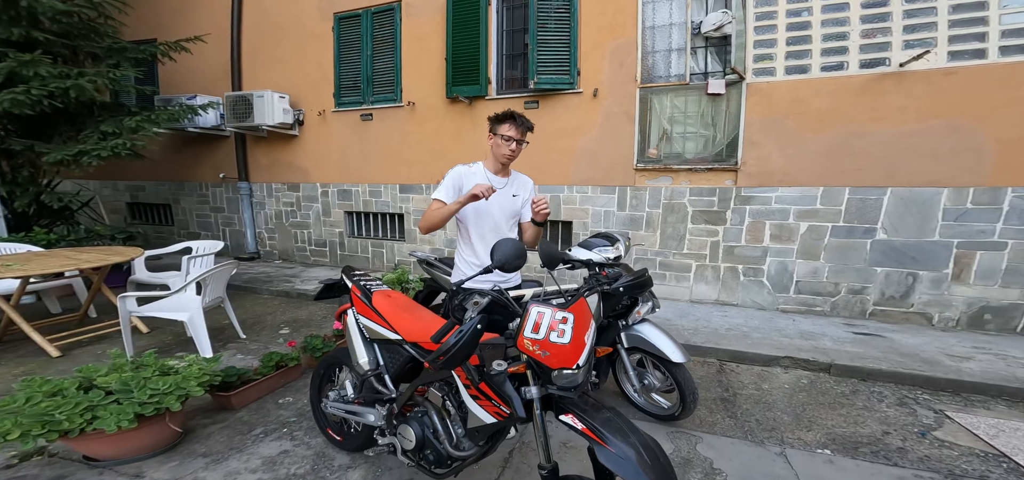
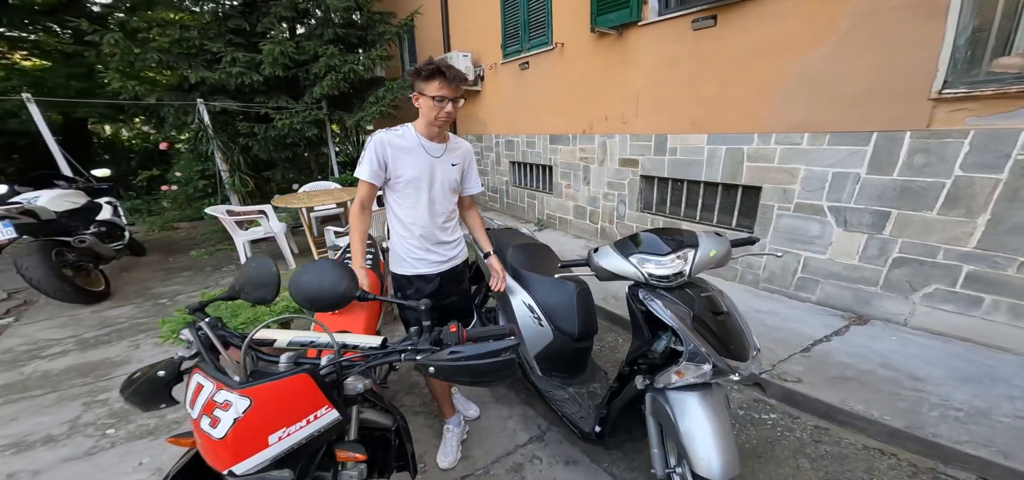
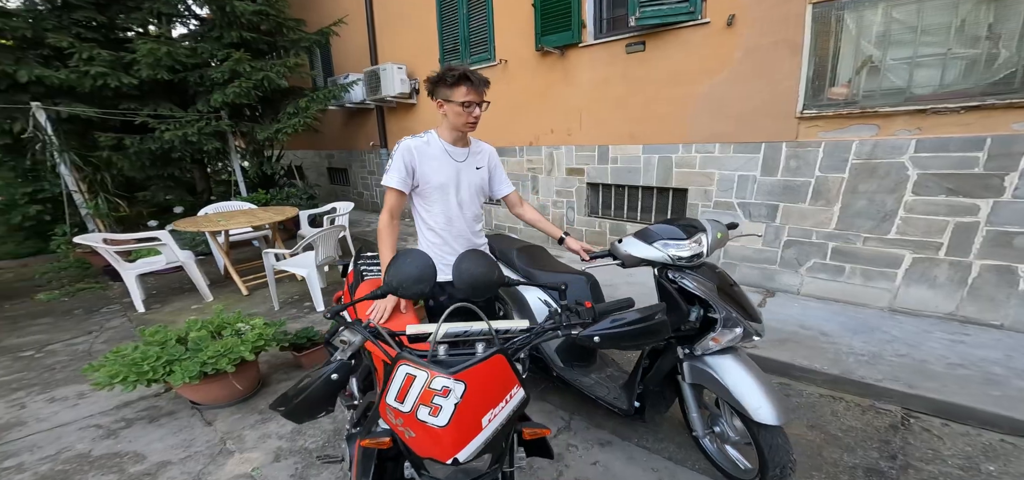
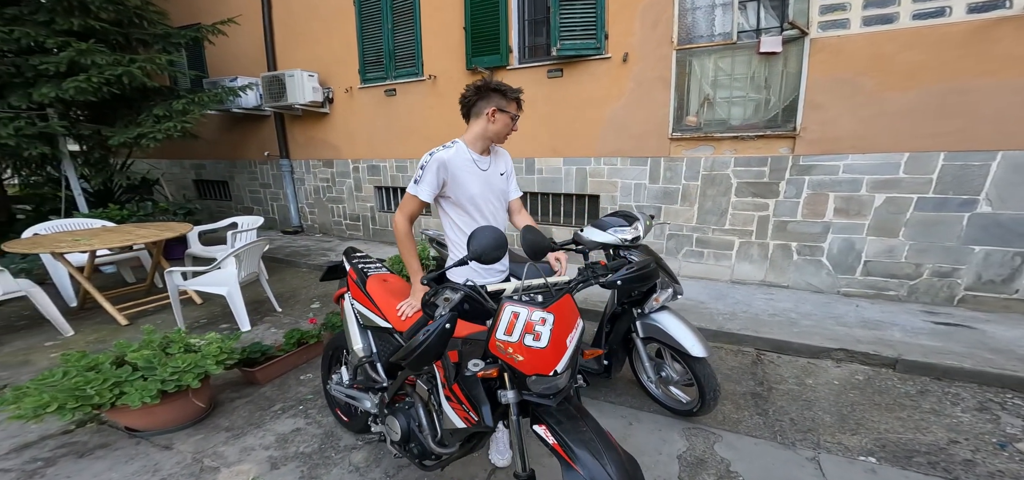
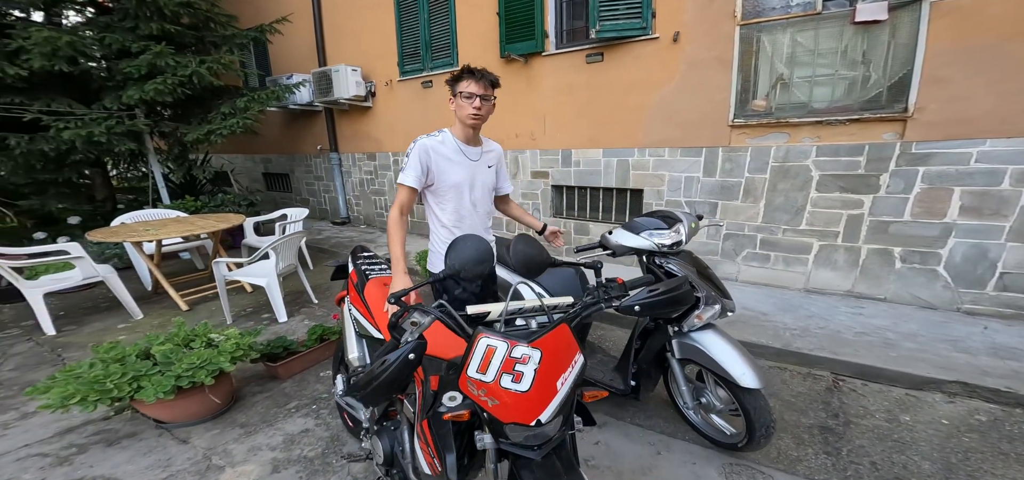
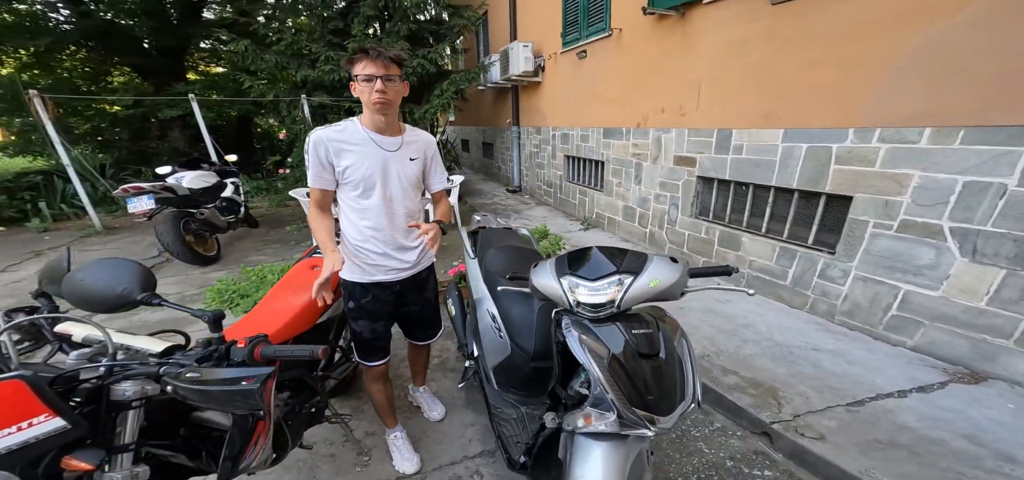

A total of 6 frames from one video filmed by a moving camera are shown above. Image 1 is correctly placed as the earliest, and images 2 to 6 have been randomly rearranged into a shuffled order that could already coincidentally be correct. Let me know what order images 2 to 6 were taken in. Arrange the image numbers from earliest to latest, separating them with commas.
4, 5, 3, 2, 6
